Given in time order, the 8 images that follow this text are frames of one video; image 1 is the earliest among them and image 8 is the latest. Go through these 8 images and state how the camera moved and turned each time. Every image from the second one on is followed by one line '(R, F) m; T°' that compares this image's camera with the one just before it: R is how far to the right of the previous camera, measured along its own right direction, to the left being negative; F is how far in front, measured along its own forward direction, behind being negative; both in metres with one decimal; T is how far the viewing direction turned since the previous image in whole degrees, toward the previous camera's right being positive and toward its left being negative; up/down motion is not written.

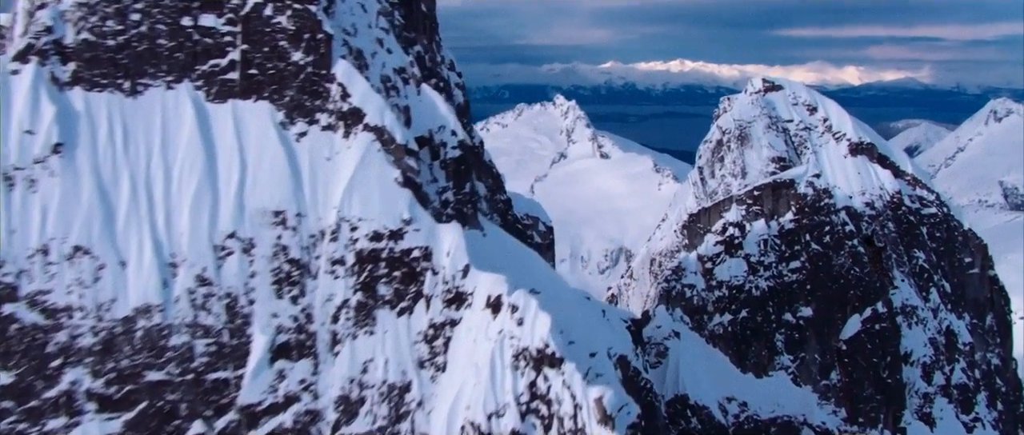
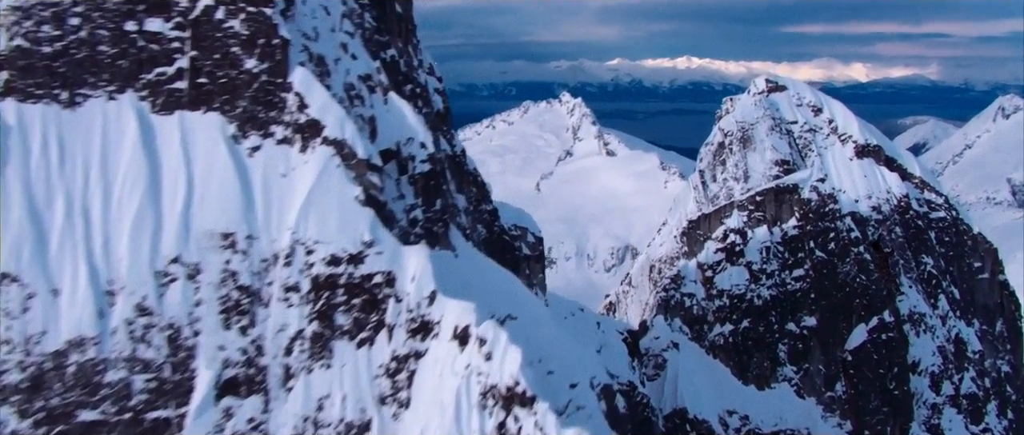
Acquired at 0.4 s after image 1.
(+1.2, +3.1) m; 0°
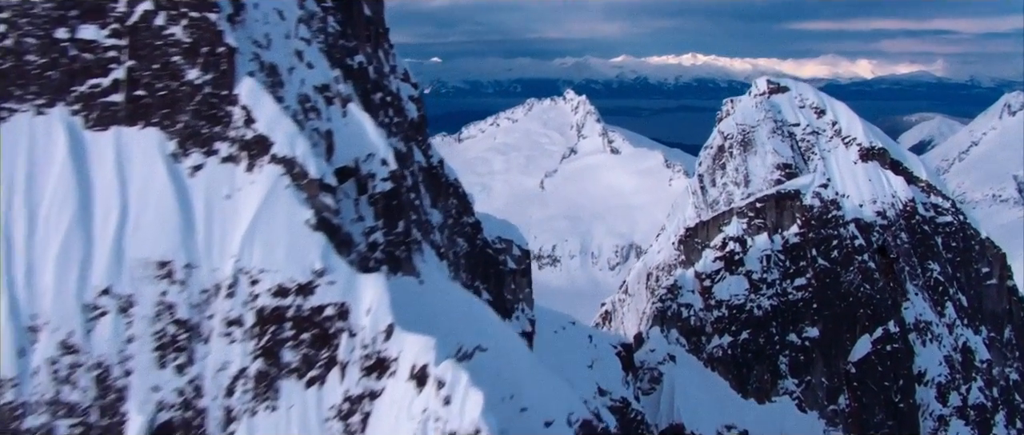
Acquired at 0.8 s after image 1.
(+1.2, +3.1) m; 0°
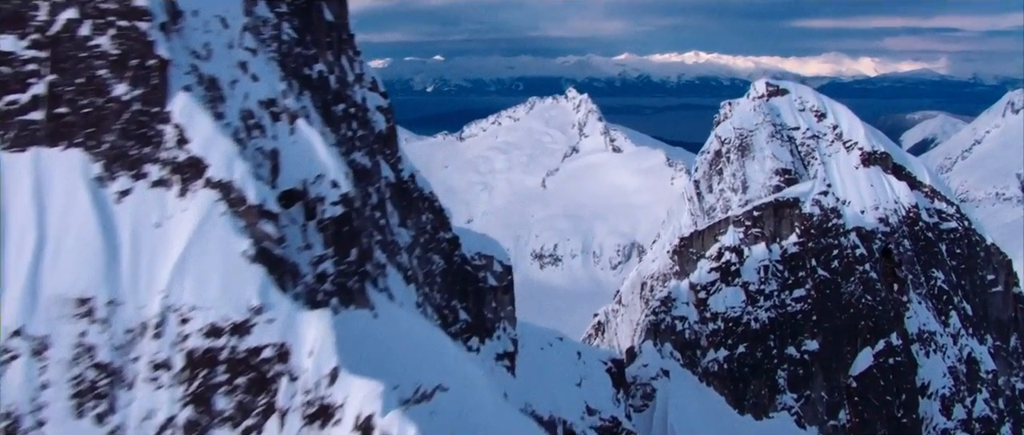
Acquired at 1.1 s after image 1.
(+1.2, +3.1) m; 0°
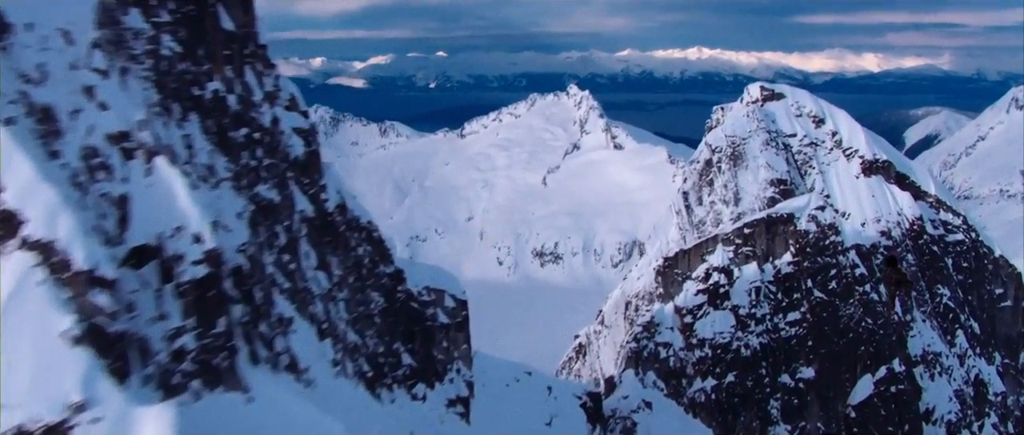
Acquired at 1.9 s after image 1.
(+2.4, +6.1) m; 0°
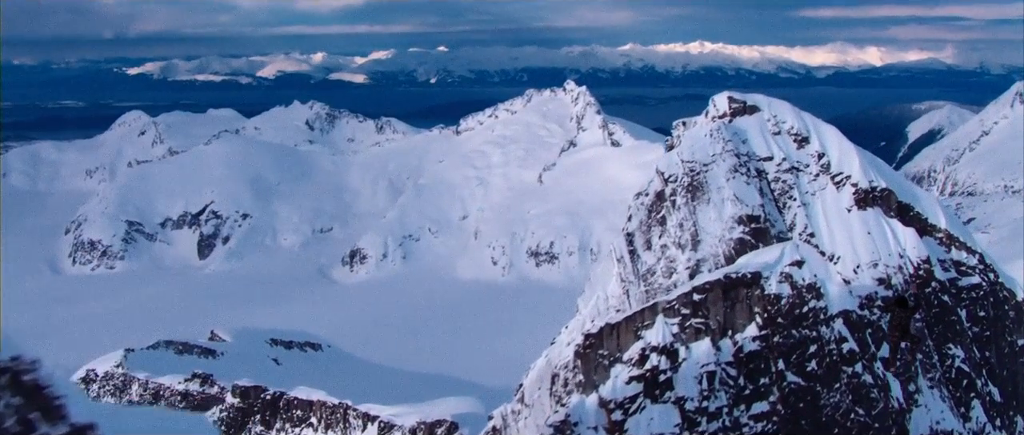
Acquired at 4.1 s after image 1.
(+7.1, +18.2) m; 0°
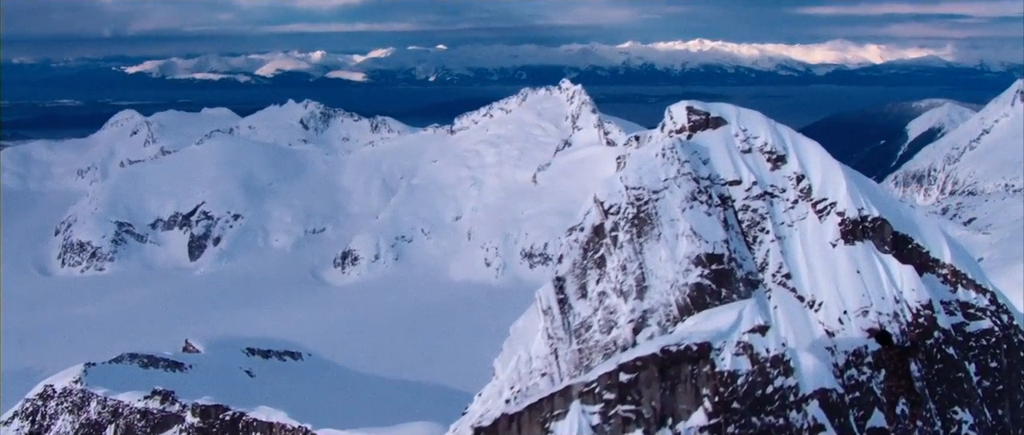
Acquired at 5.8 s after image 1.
(+5.4, +13.4) m; 0°
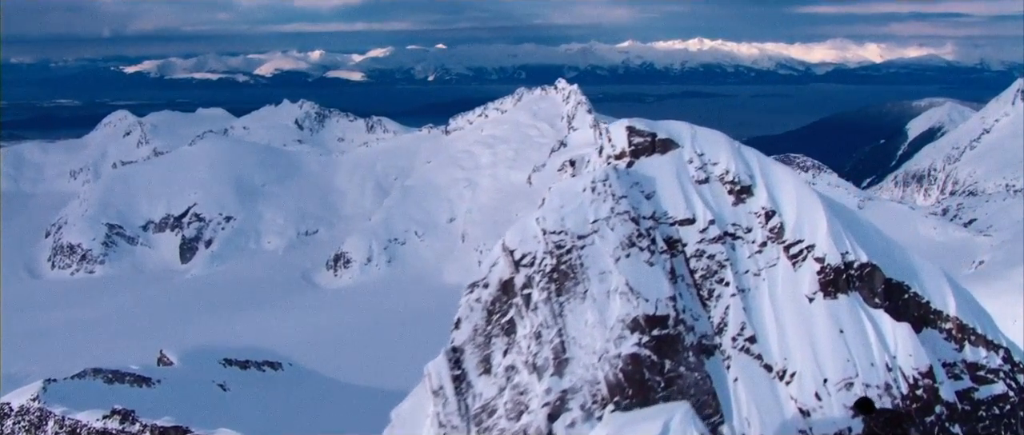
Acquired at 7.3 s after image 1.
(+5.1, +12.3) m; 0°
